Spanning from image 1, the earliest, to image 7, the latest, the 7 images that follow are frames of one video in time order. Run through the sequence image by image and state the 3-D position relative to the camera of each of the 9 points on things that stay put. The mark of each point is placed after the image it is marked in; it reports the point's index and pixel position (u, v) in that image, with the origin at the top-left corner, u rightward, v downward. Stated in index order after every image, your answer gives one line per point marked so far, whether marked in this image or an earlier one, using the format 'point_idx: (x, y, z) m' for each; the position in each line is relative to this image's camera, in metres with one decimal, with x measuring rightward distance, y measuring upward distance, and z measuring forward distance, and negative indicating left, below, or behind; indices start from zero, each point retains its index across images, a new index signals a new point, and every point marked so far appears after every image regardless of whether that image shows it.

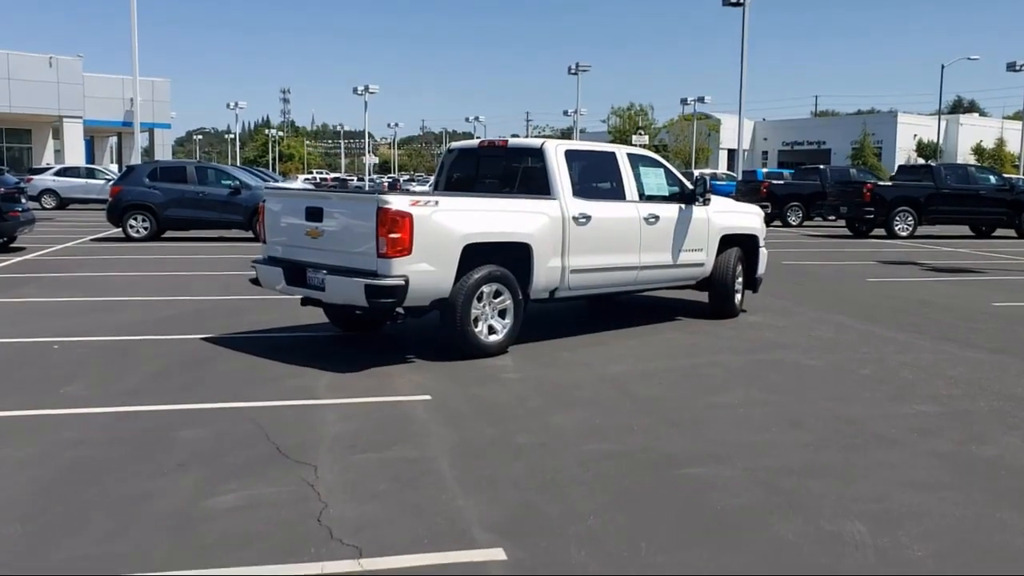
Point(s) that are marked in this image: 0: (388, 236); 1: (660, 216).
0: (-1.1, +0.5, +8.4) m
1: (+1.7, +0.8, +10.8) m
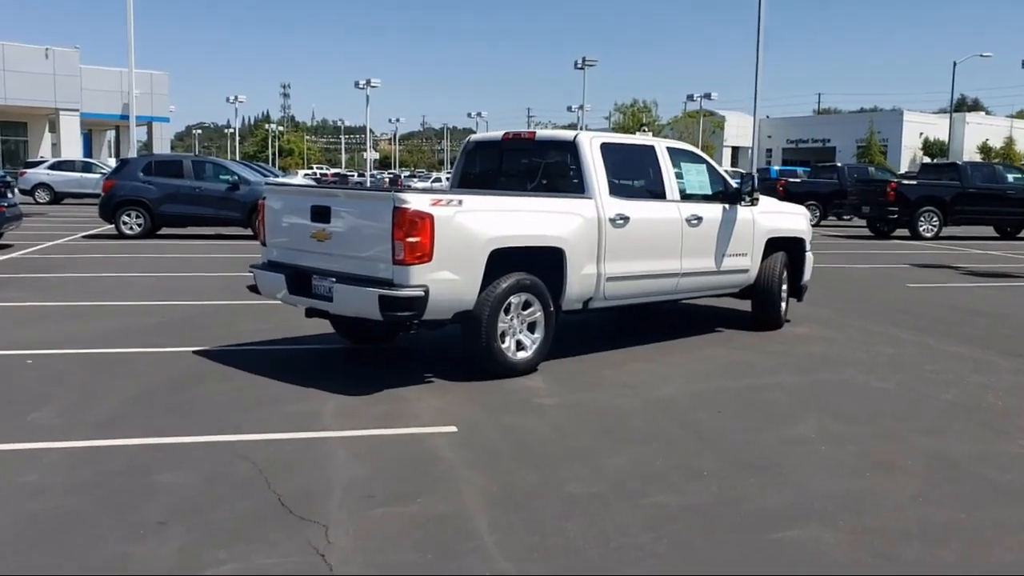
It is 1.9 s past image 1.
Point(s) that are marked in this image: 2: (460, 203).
0: (-0.8, +0.4, +7.3) m
1: (+2.0, +0.7, +9.8) m
2: (-0.4, +0.7, +7.5) m
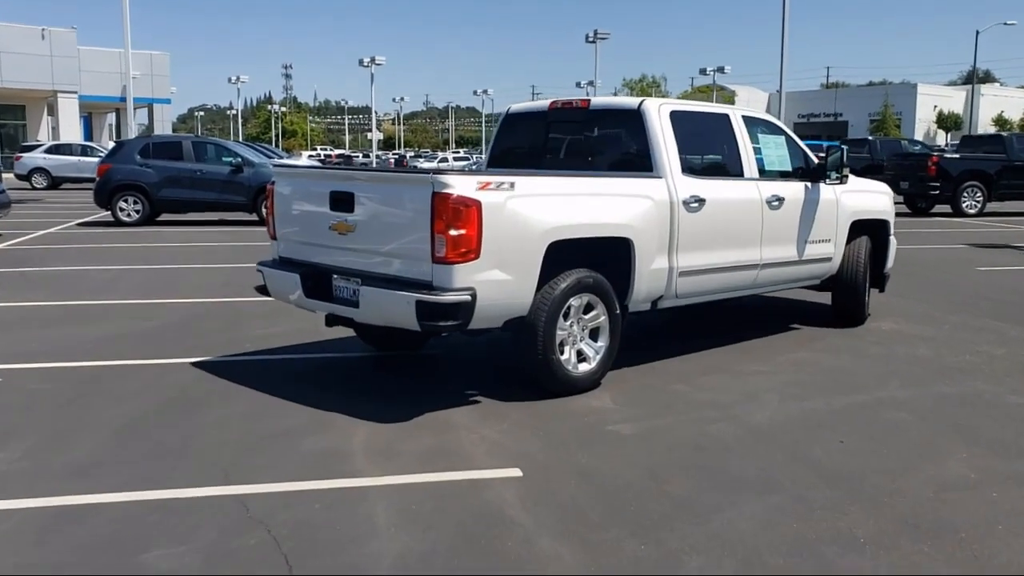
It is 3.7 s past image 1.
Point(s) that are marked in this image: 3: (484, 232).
0: (-0.4, +0.4, +6.0) m
1: (+2.4, +0.8, +8.4) m
2: (0.0, +0.7, +6.2) m
3: (-0.2, +0.4, +6.0) m
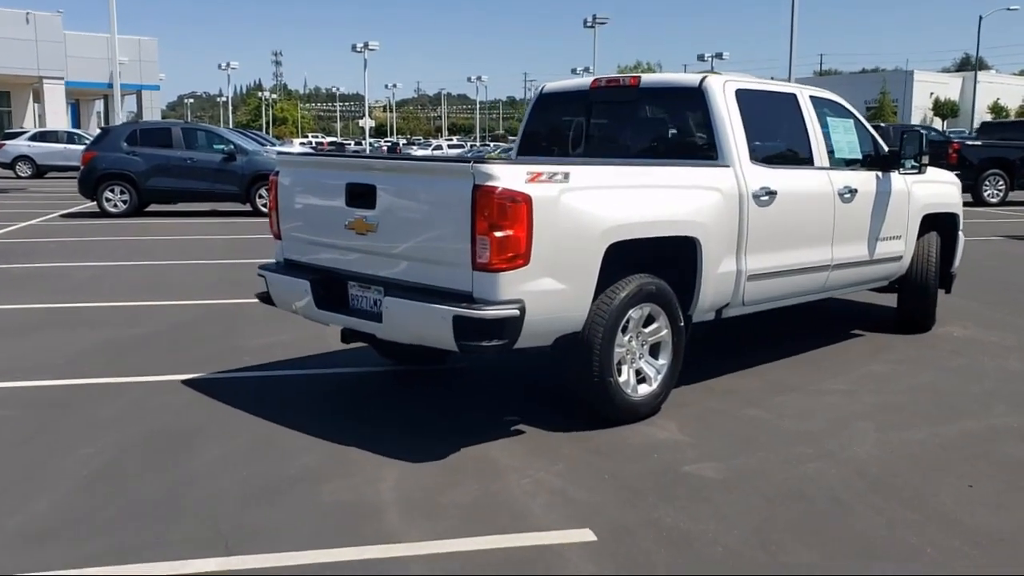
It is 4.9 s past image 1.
0: (-0.1, +0.3, +4.9) m
1: (+2.7, +0.8, +7.4) m
2: (+0.3, +0.6, +5.2) m
3: (+0.1, +0.3, +5.0) m
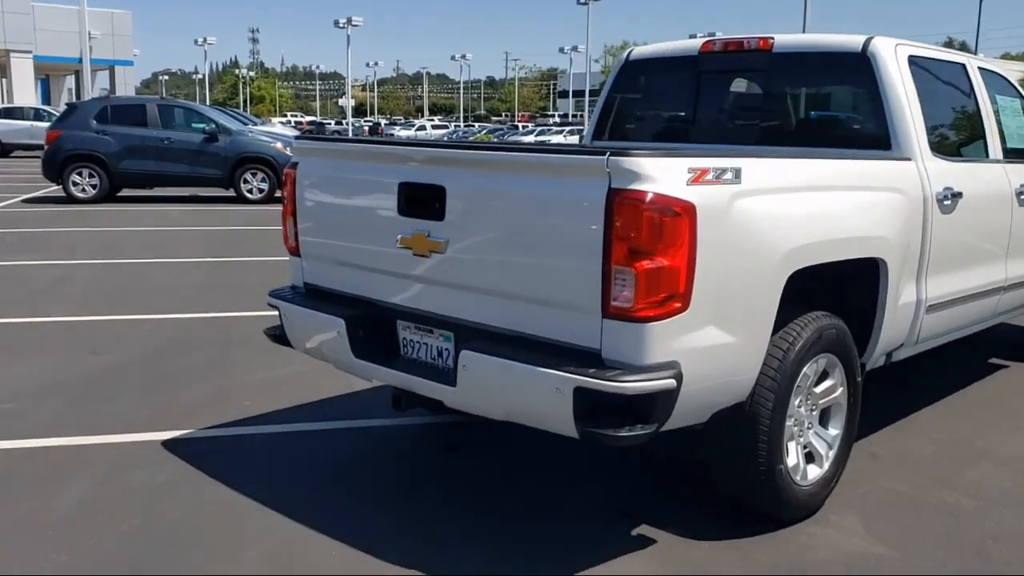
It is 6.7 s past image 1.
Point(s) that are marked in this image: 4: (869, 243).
0: (+0.4, +0.1, +3.2) m
1: (+3.2, +0.6, +5.7) m
2: (+0.8, +0.4, +3.5) m
3: (+0.7, +0.1, +3.3) m
4: (+1.6, +0.2, +4.2) m
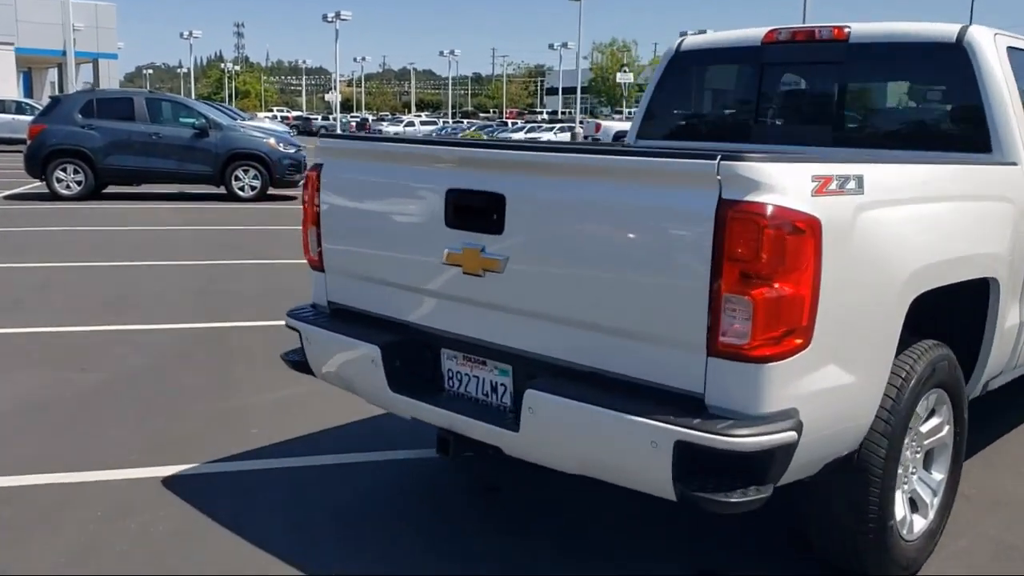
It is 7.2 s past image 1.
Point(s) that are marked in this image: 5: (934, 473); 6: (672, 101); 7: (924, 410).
0: (+0.7, 0.0, +2.7) m
1: (+3.4, +0.5, +5.2) m
2: (+1.1, +0.3, +2.9) m
3: (+0.9, 0.0, +2.7) m
4: (+1.8, +0.1, +3.6) m
5: (+1.7, -0.7, +3.7) m
6: (+0.9, +1.1, +5.4) m
7: (+1.6, -0.4, +3.5) m
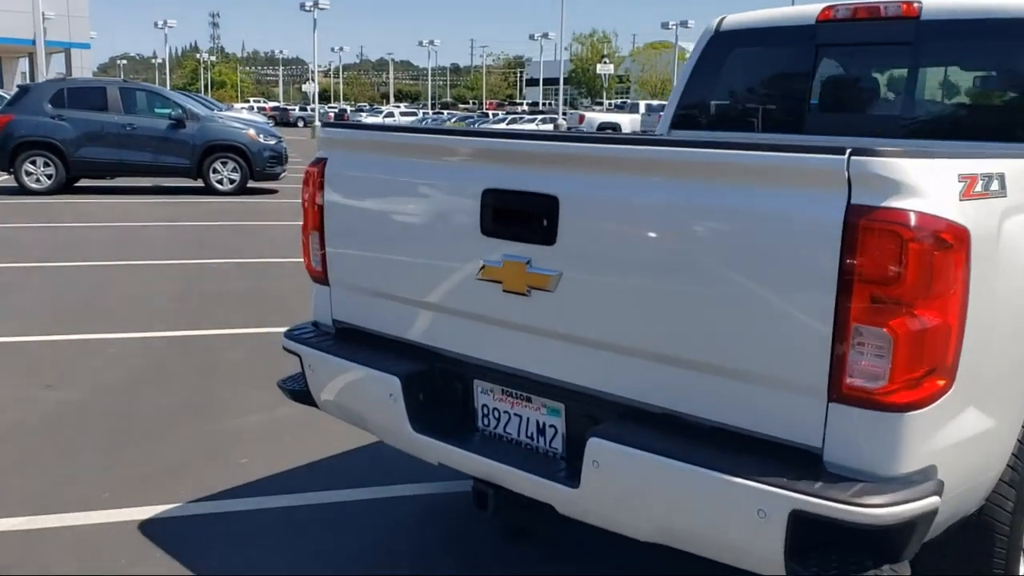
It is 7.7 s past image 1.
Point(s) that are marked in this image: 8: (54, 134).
0: (+0.8, -0.1, +2.1) m
1: (+3.5, +0.5, +4.7) m
2: (+1.2, +0.3, +2.4) m
3: (+1.1, -0.1, +2.2) m
4: (+2.0, 0.0, +3.1) m
5: (+1.8, -0.8, +3.2) m
6: (+1.0, +1.0, +4.8) m
7: (+1.7, -0.5, +3.0) m
8: (-7.2, +2.4, +14.8) m
